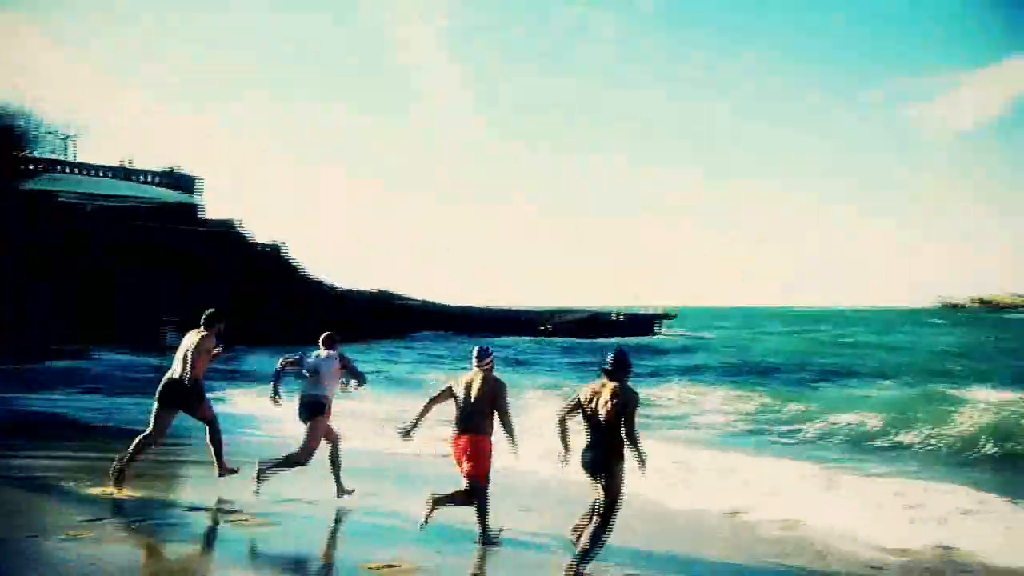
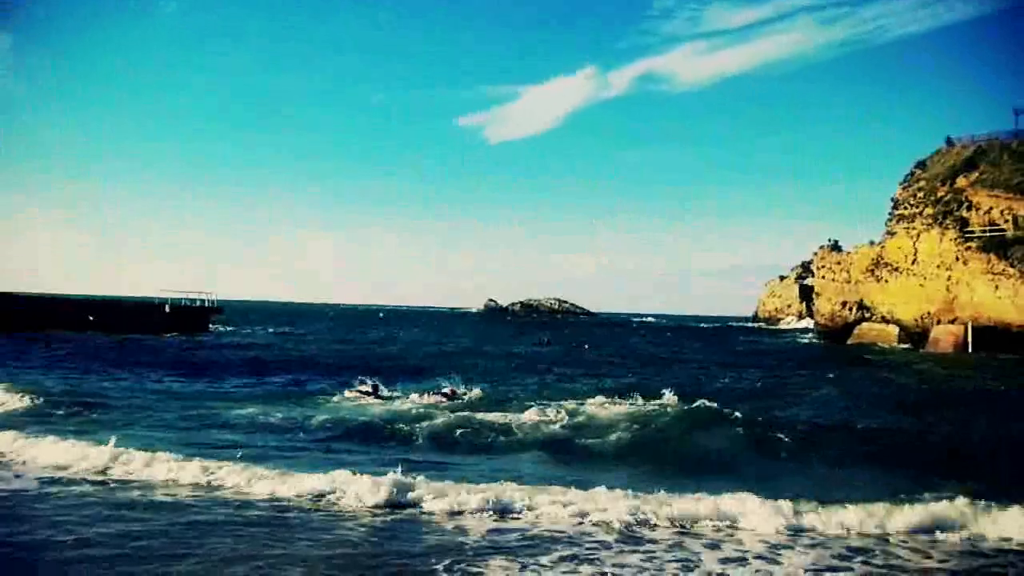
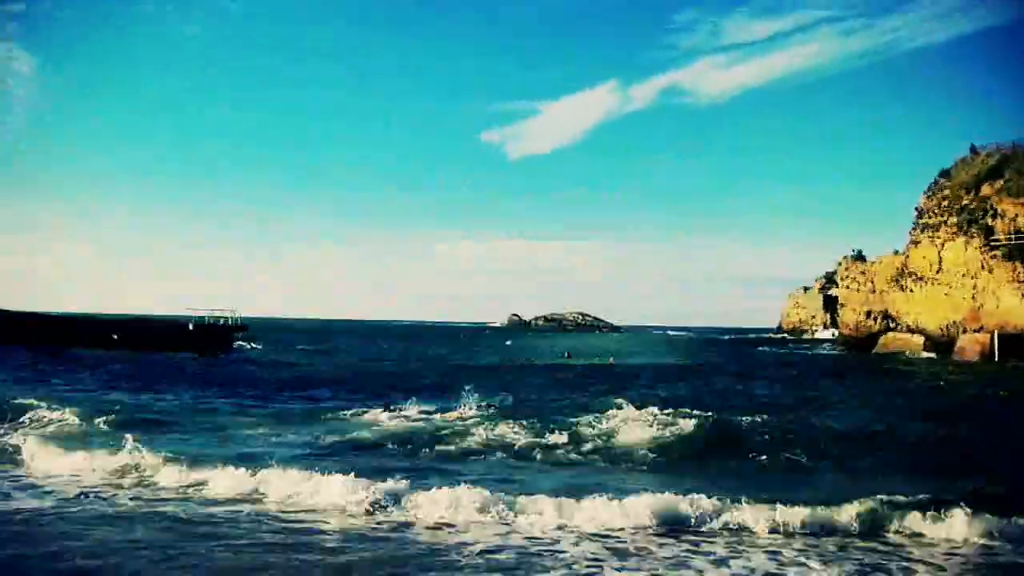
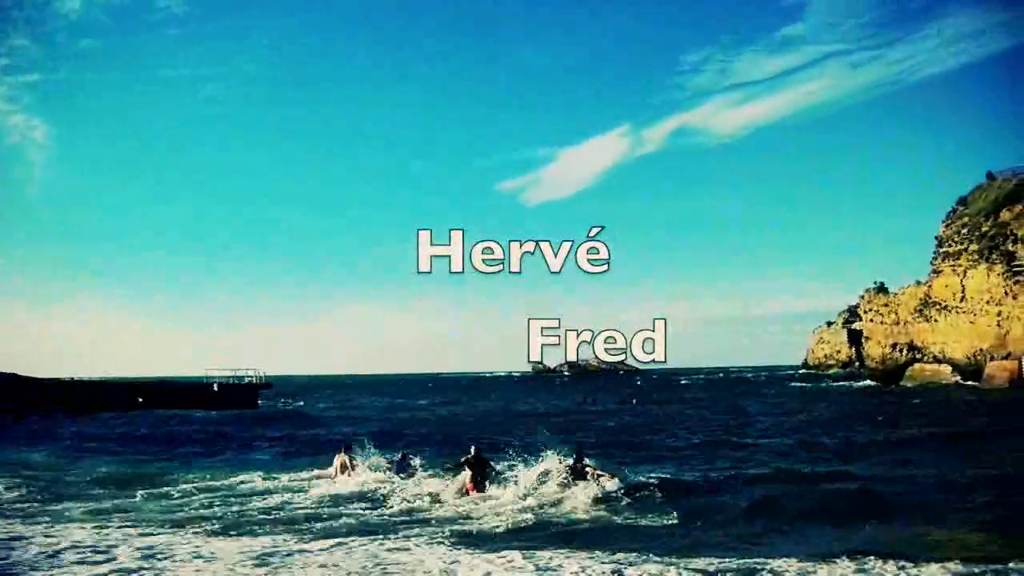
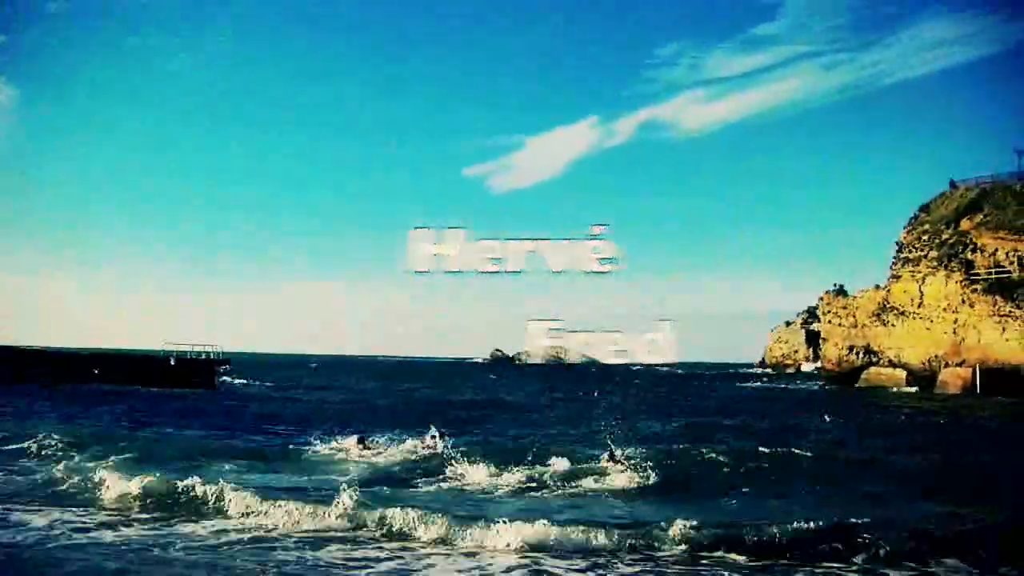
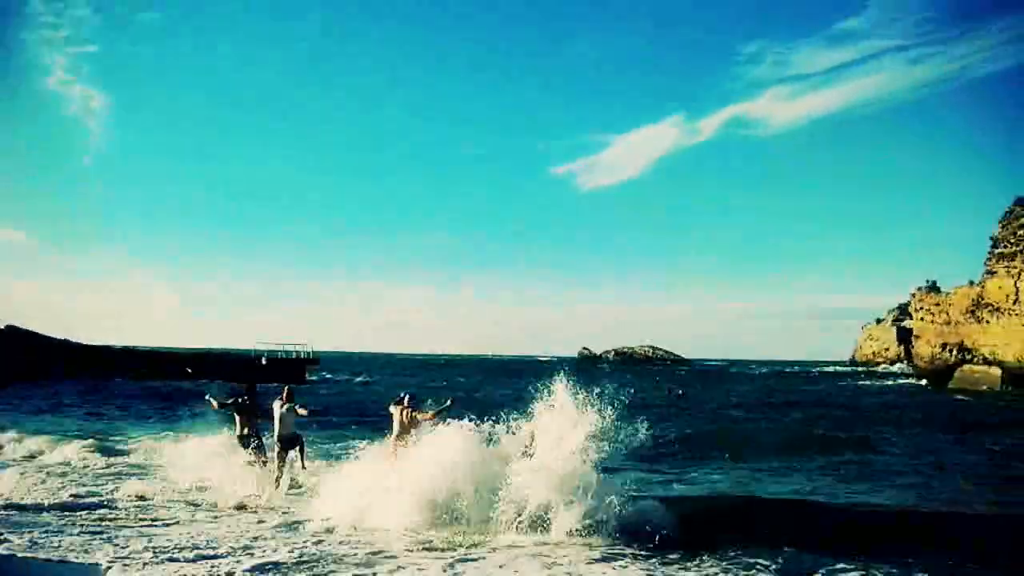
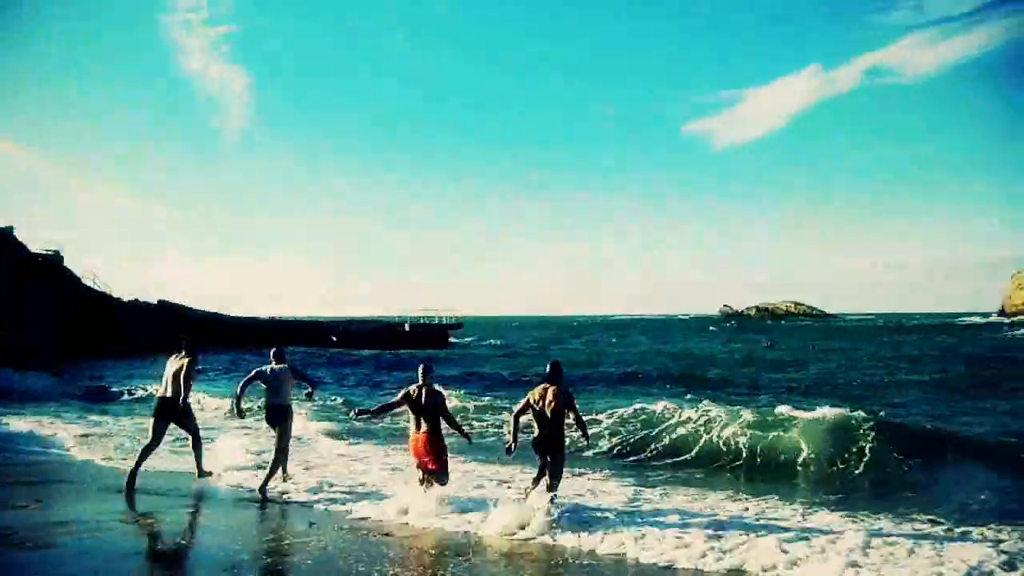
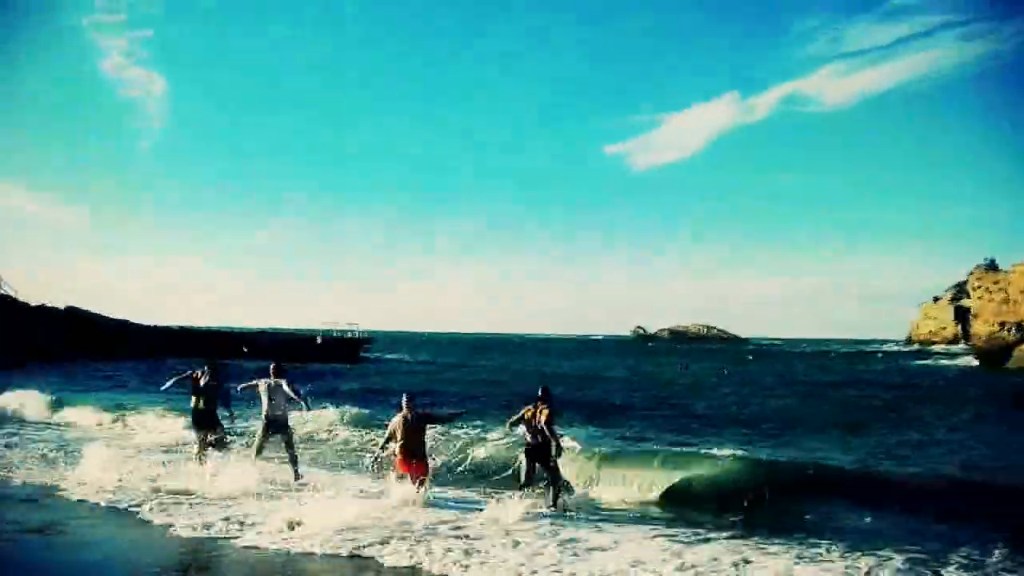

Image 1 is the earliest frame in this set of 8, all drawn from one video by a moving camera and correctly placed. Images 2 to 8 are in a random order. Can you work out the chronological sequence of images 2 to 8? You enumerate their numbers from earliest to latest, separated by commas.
7, 8, 6, 4, 5, 3, 2
